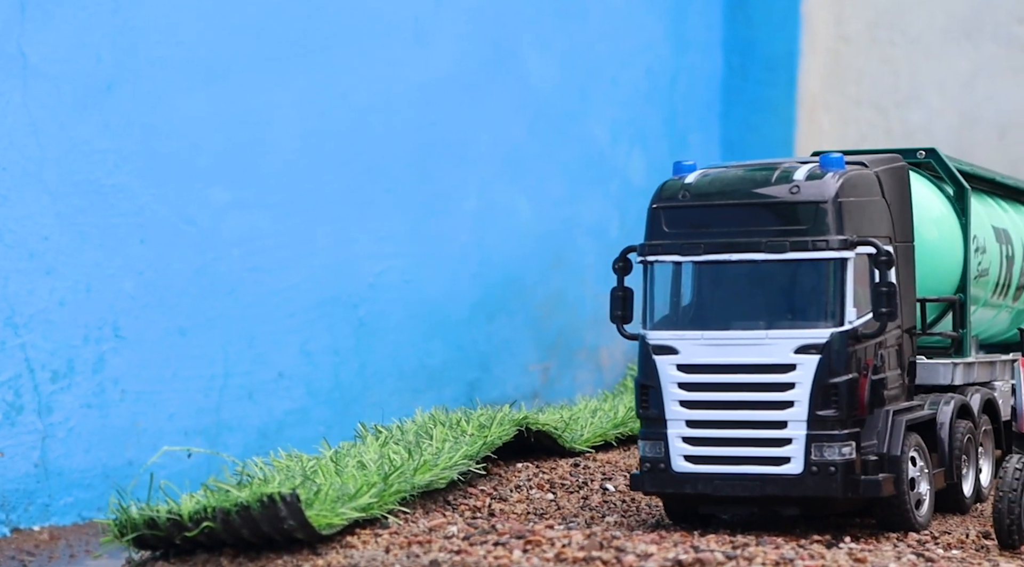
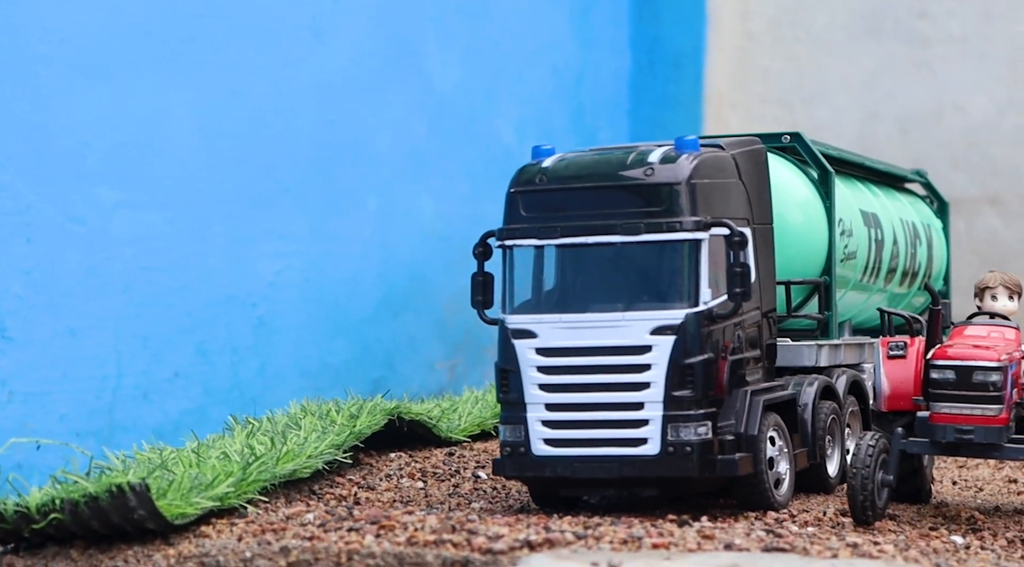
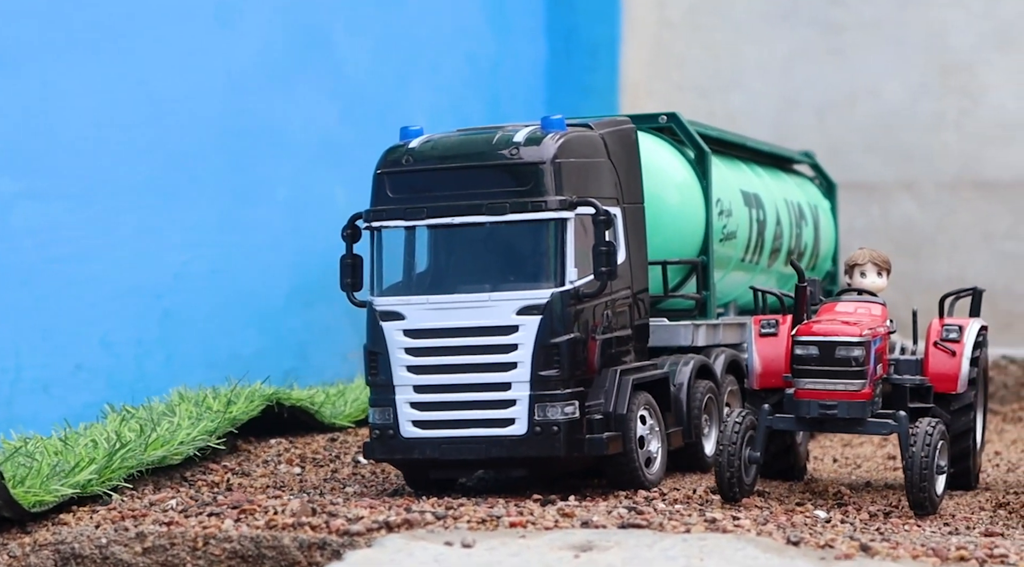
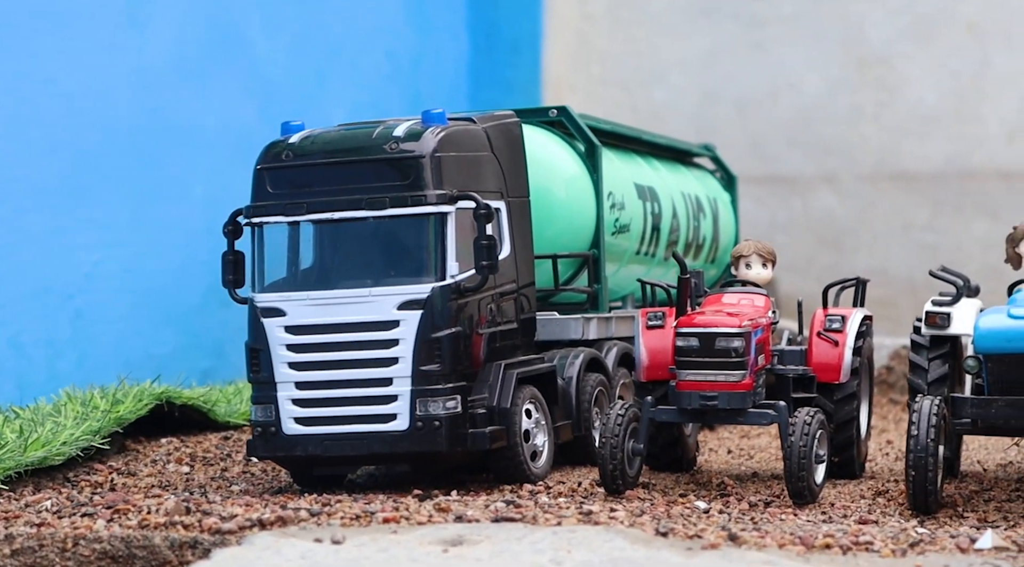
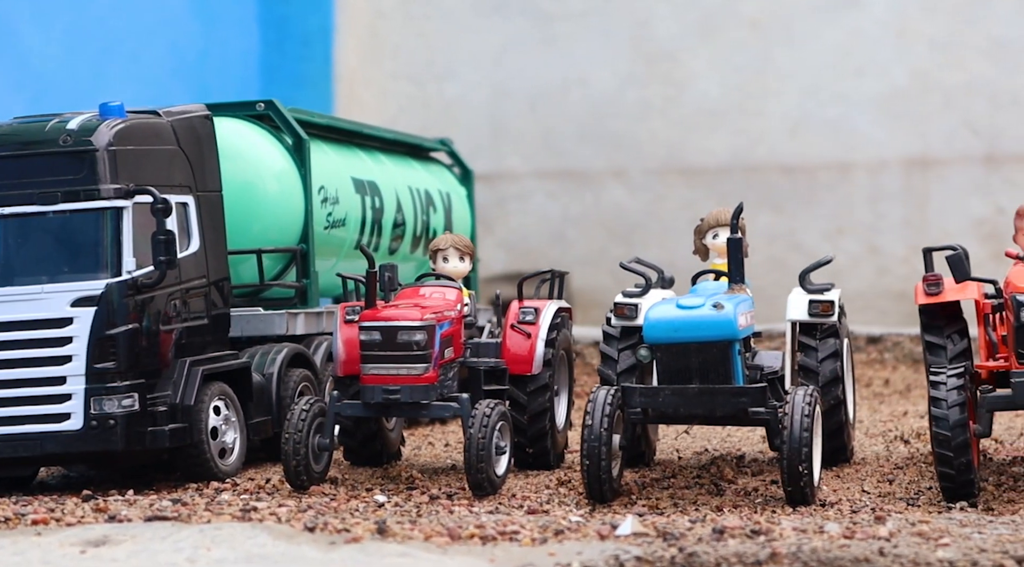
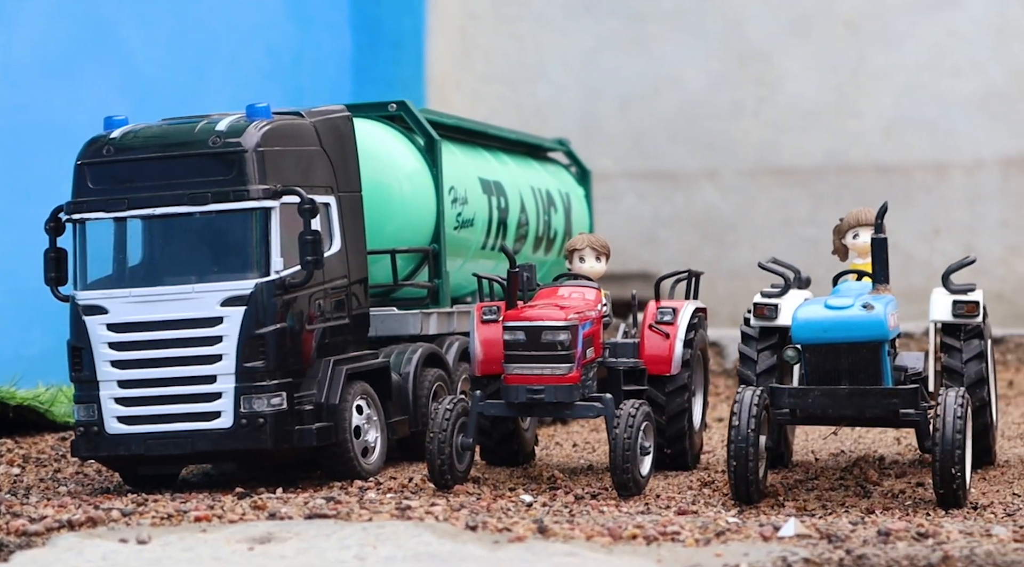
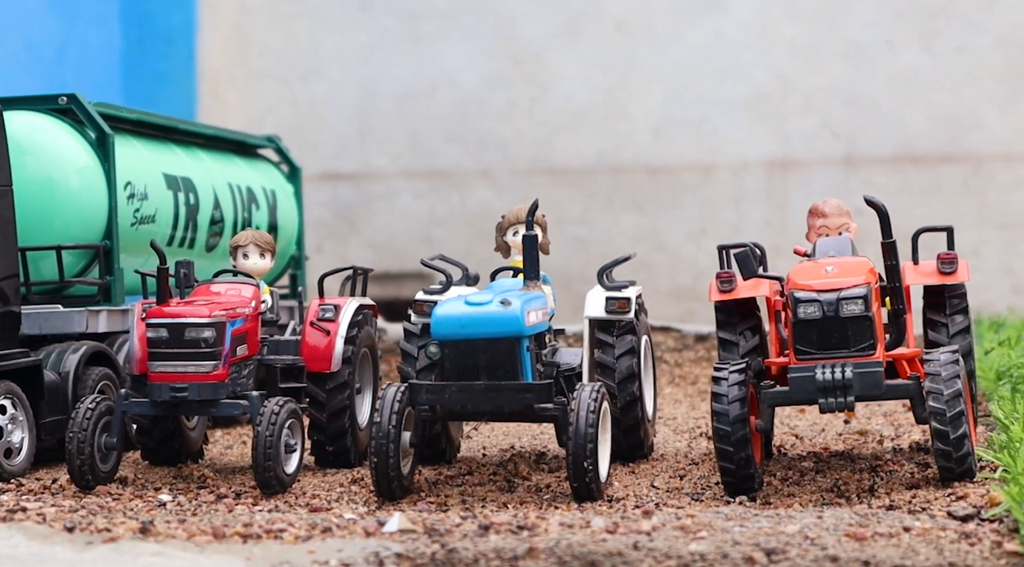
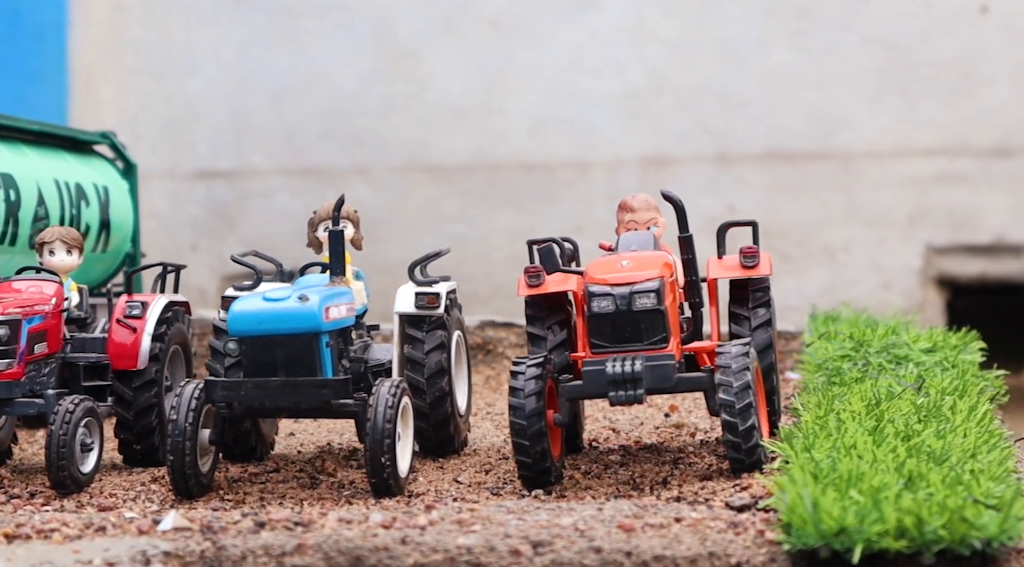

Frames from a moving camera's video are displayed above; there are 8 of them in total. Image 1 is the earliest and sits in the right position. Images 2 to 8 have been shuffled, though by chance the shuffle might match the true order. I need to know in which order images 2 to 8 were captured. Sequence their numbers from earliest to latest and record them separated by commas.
2, 3, 4, 6, 5, 7, 8
